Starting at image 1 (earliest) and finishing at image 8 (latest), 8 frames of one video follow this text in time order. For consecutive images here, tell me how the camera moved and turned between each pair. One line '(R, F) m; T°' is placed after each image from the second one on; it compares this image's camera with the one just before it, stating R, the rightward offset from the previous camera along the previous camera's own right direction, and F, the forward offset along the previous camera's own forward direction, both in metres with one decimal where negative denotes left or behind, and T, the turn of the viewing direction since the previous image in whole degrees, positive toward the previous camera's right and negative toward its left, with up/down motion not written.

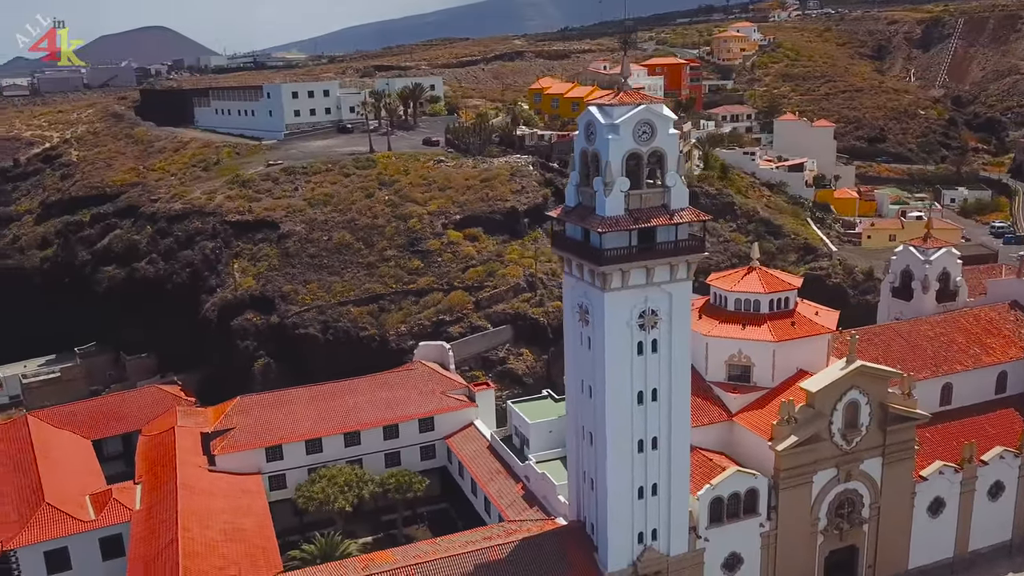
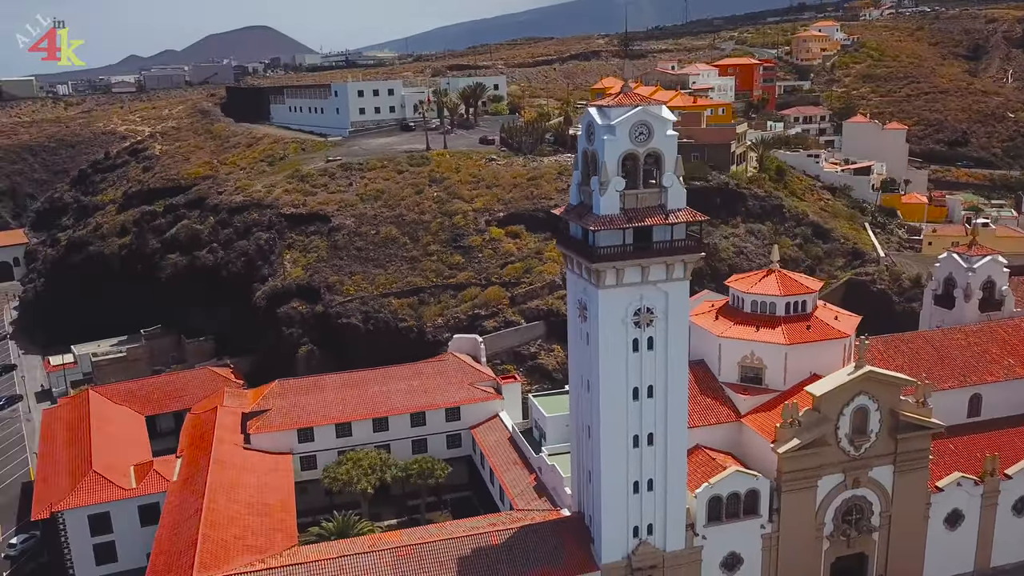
(+3.2, -0.9) m; -6°
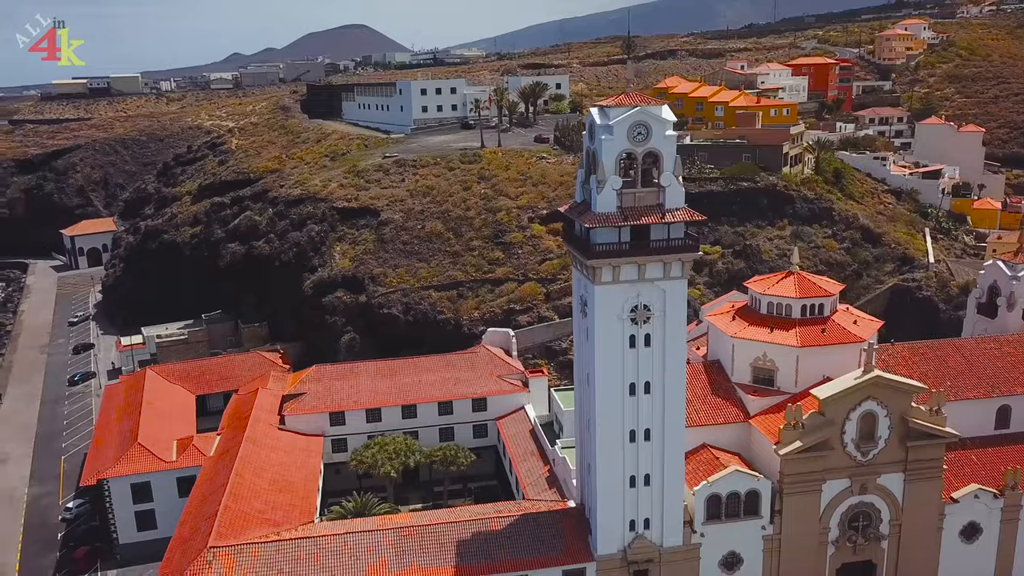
(+3.2, -0.9) m; -6°
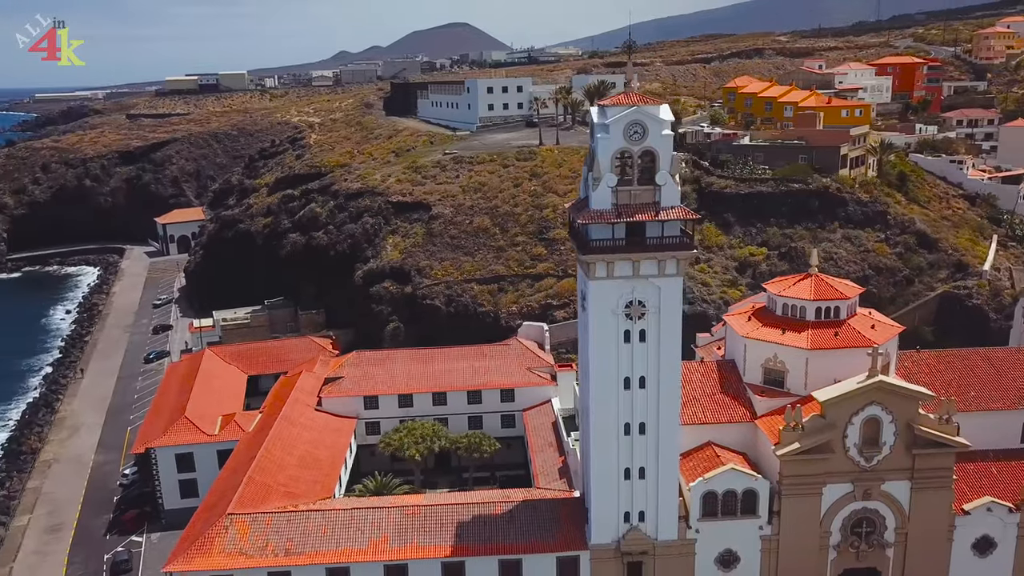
(+3.7, -0.9) m; -6°
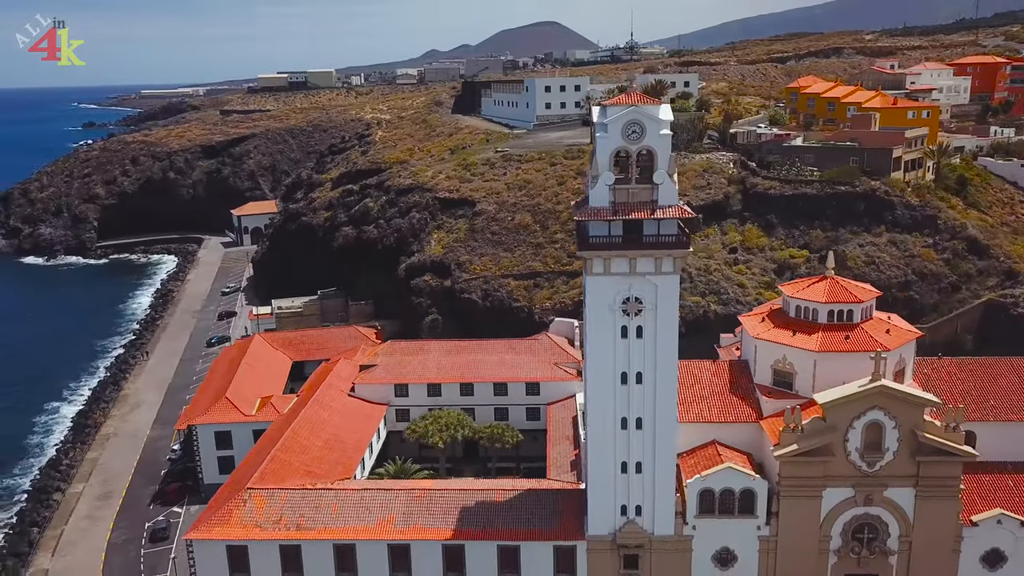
(+3.2, -0.8) m; -6°
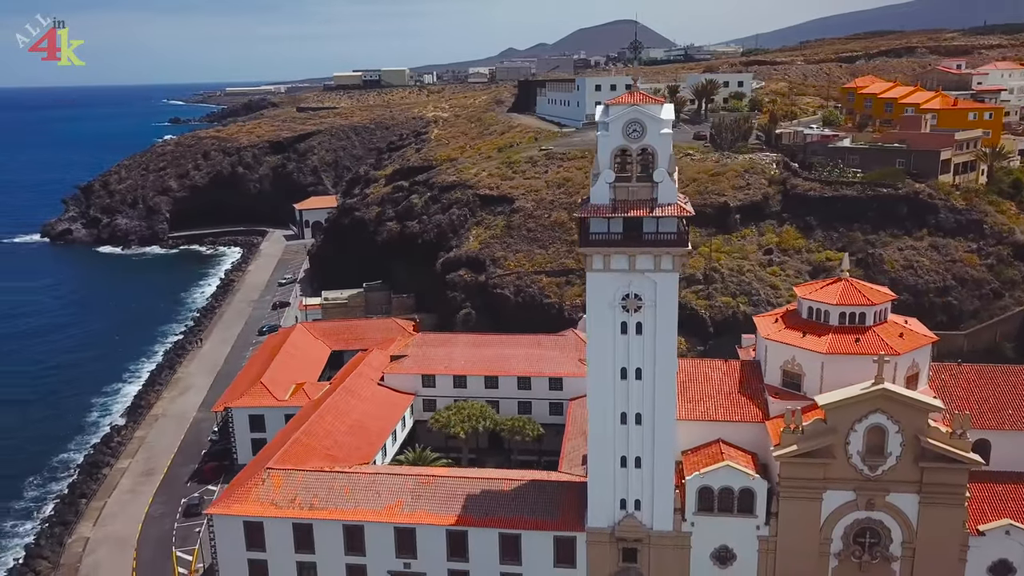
(+2.7, -0.7) m; -5°
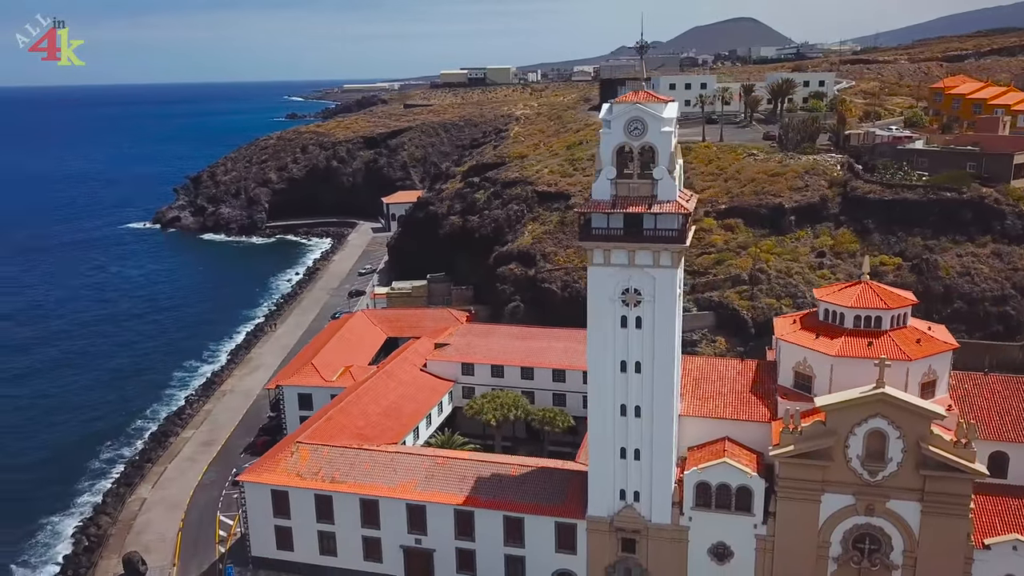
(+4.1, -1.0) m; -7°
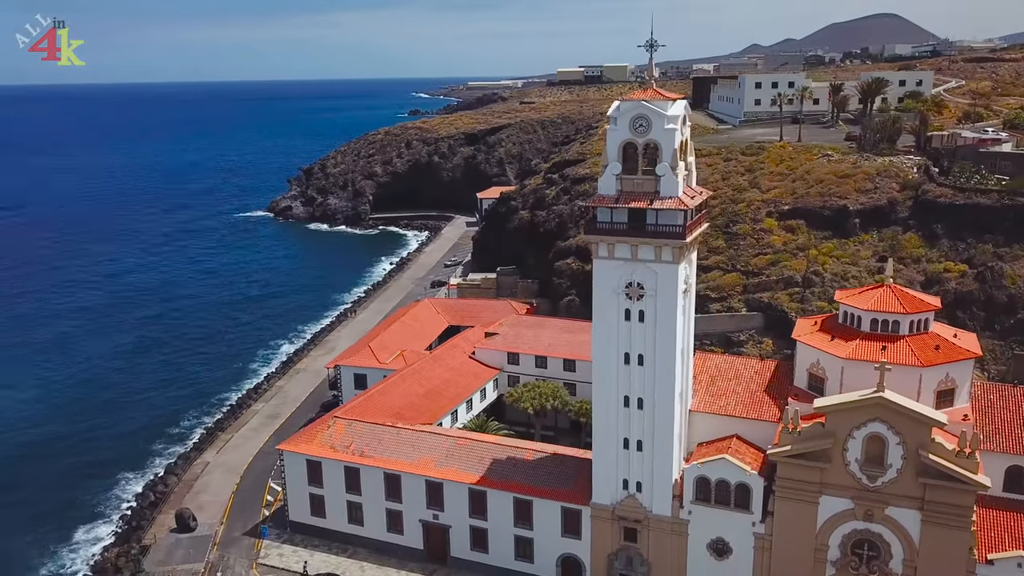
(+4.6, -1.1) m; -8°
